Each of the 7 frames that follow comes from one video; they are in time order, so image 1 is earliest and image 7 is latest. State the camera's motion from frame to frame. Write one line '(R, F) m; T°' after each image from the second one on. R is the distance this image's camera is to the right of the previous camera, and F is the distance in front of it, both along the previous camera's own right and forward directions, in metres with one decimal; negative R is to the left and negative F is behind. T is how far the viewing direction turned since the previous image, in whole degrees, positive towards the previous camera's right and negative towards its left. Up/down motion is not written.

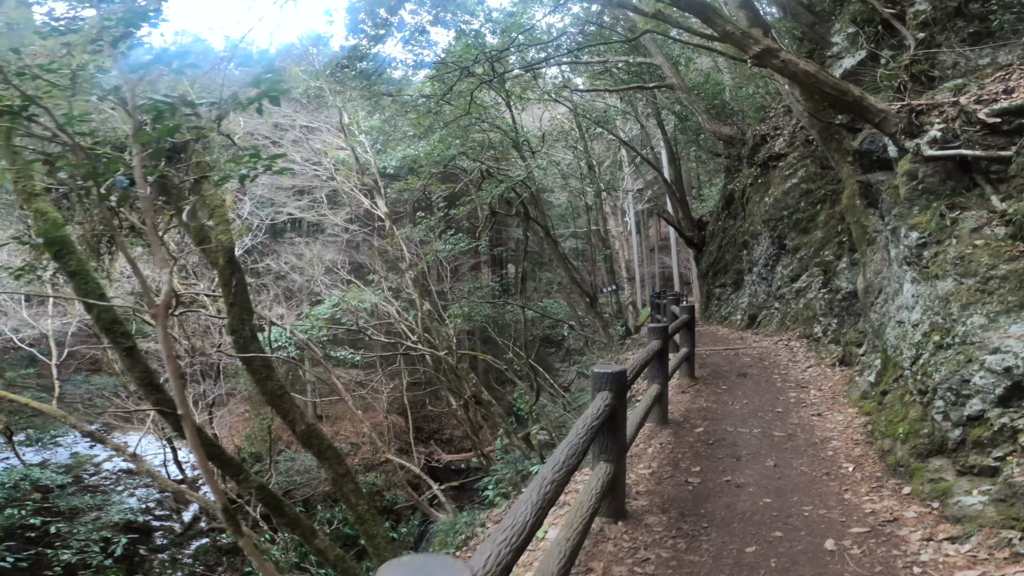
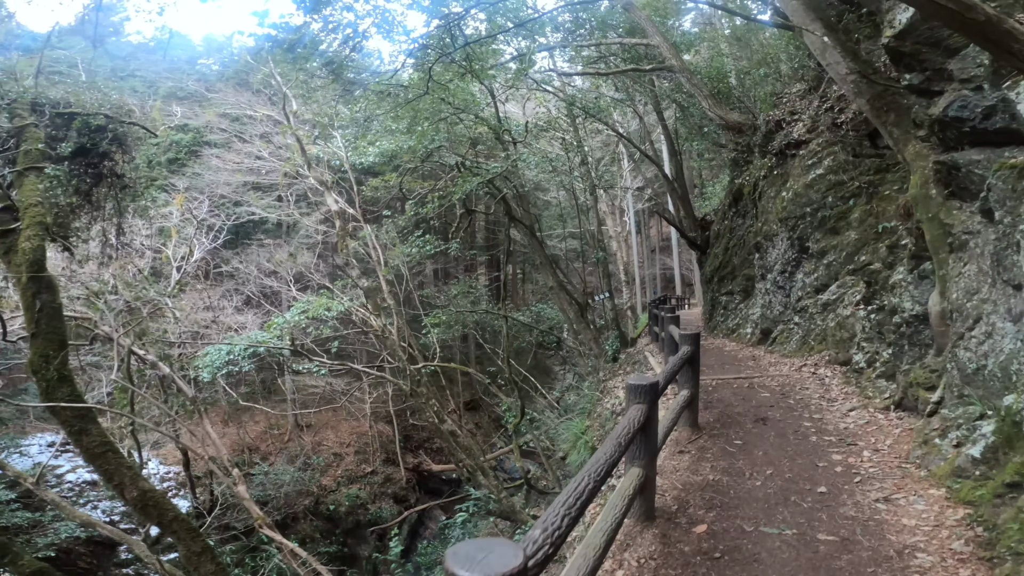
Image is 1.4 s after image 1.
(+0.3, +1.0) m; 0°
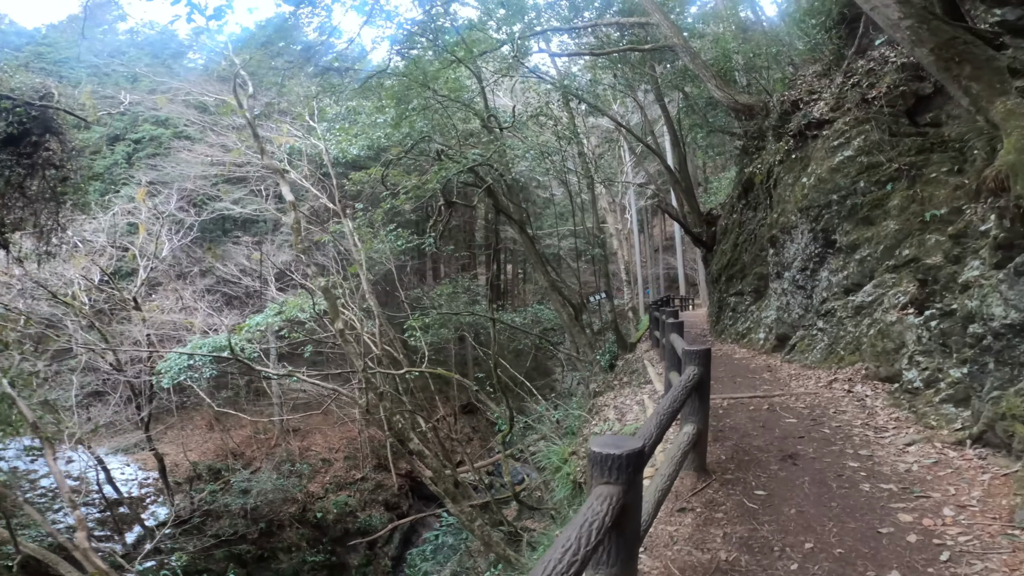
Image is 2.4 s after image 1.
(+0.2, +0.7) m; 0°
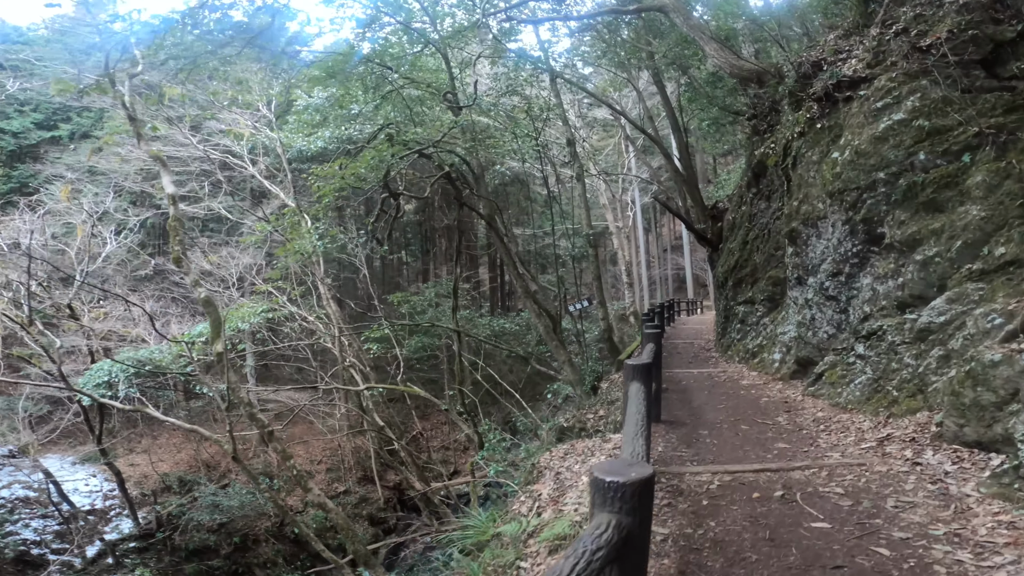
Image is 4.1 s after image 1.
(+0.5, +1.1) m; -1°
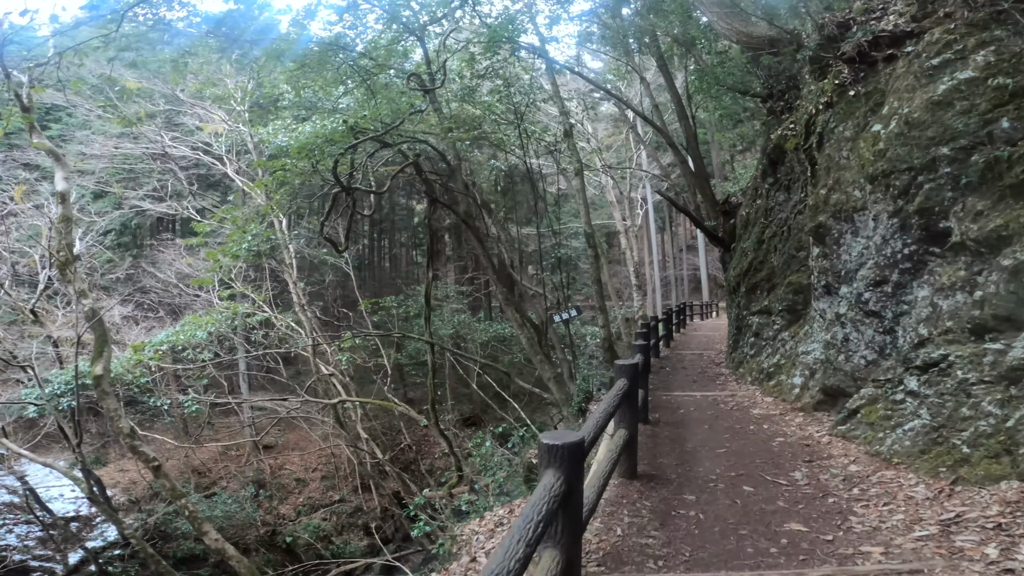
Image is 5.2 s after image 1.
(+0.4, +0.8) m; -2°
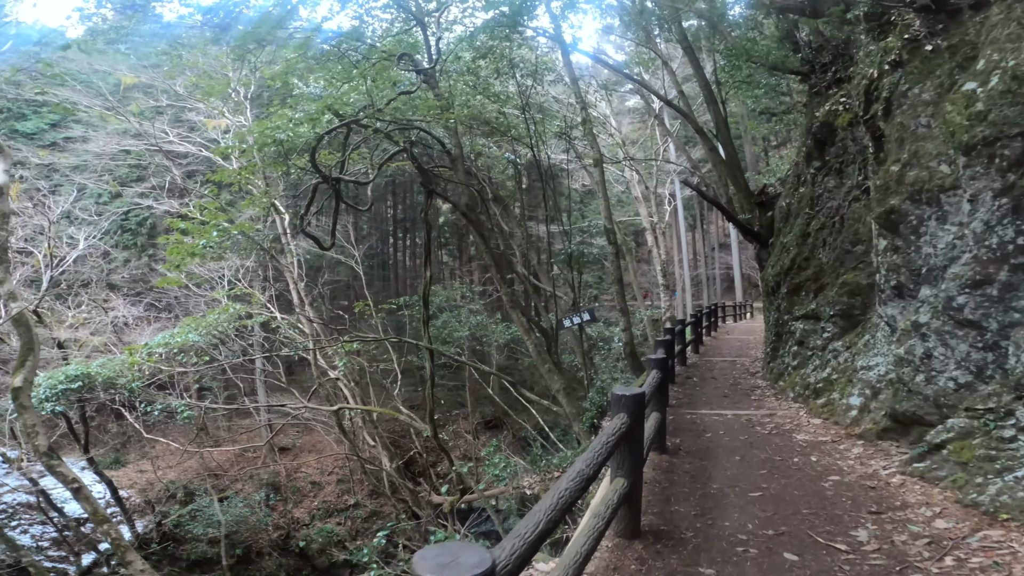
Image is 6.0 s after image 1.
(+0.2, +0.5) m; -3°
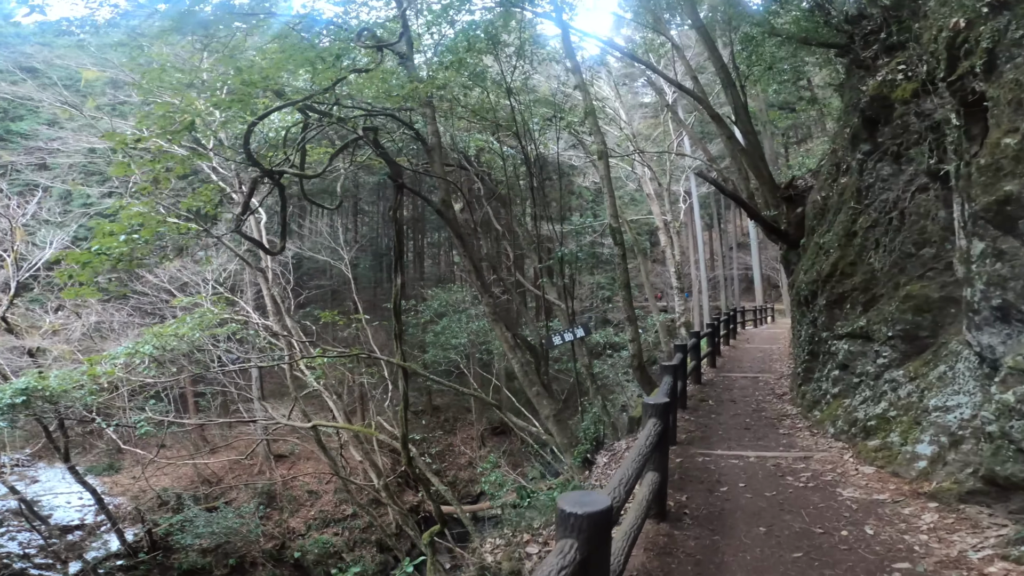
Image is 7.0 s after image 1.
(+0.2, +0.7) m; -1°
